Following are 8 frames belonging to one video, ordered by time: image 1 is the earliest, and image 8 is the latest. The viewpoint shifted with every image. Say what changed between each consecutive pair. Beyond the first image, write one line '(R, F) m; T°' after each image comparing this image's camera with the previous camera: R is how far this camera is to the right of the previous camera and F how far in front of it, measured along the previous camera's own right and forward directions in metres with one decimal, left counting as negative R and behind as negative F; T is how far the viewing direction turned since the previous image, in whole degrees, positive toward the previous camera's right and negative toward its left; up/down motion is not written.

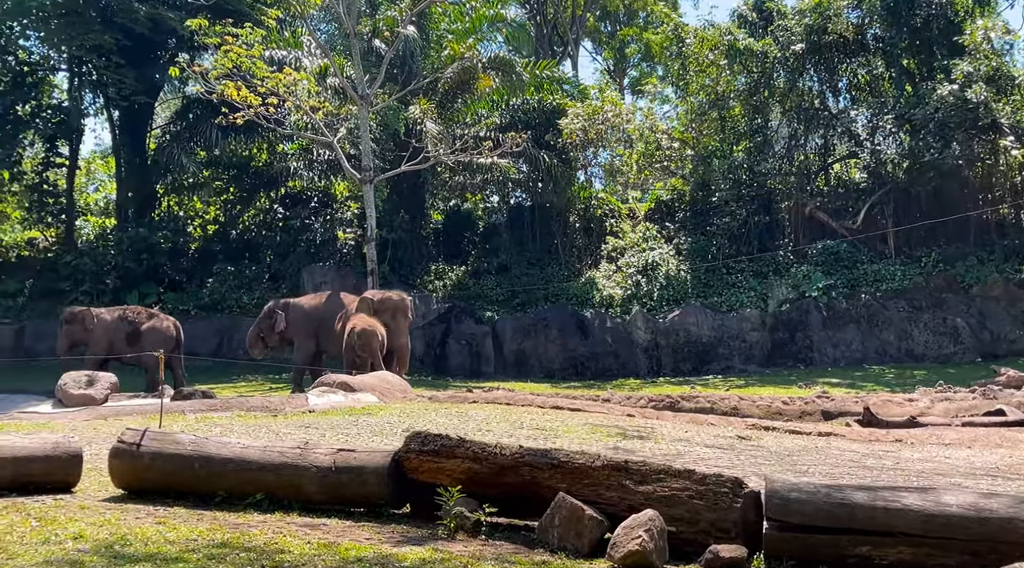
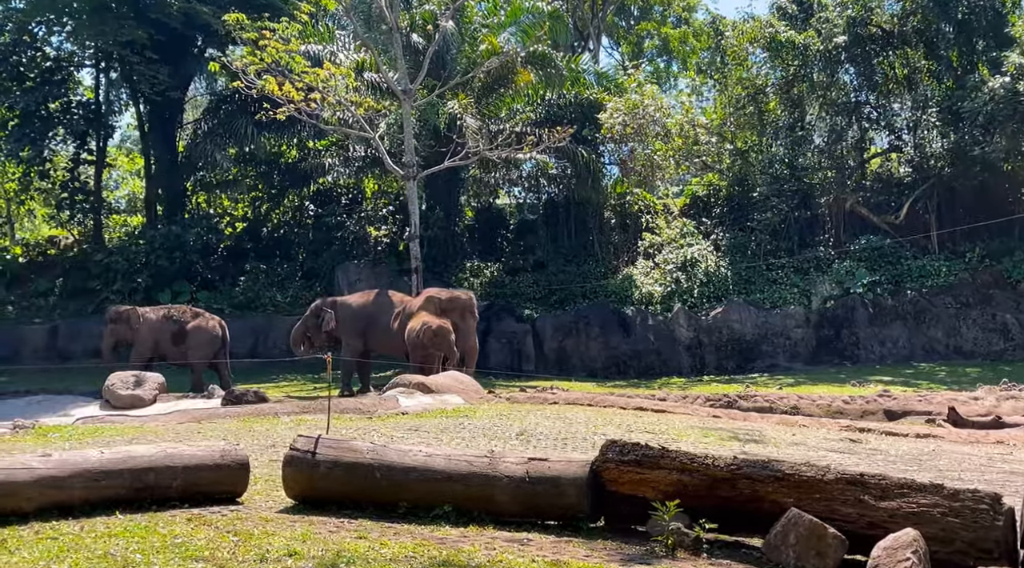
(-0.7, +0.3) m; 0°
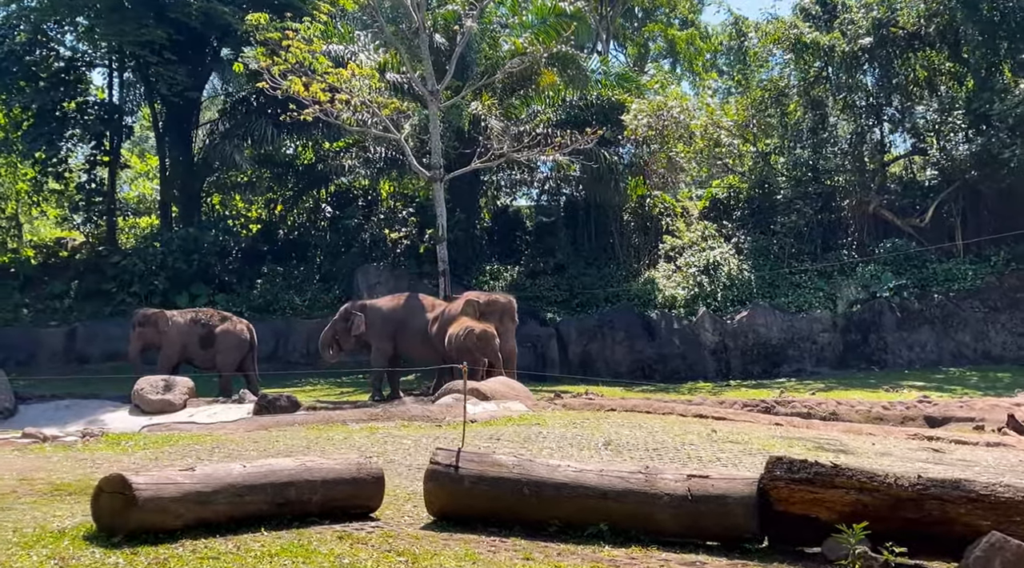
(-0.6, +0.2) m; 0°
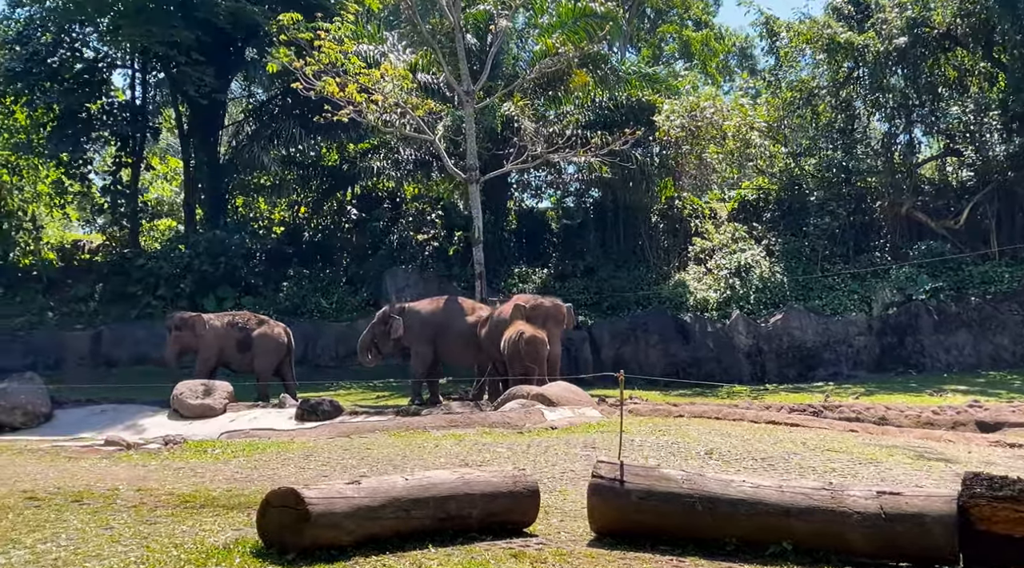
(-0.6, +0.2) m; 0°
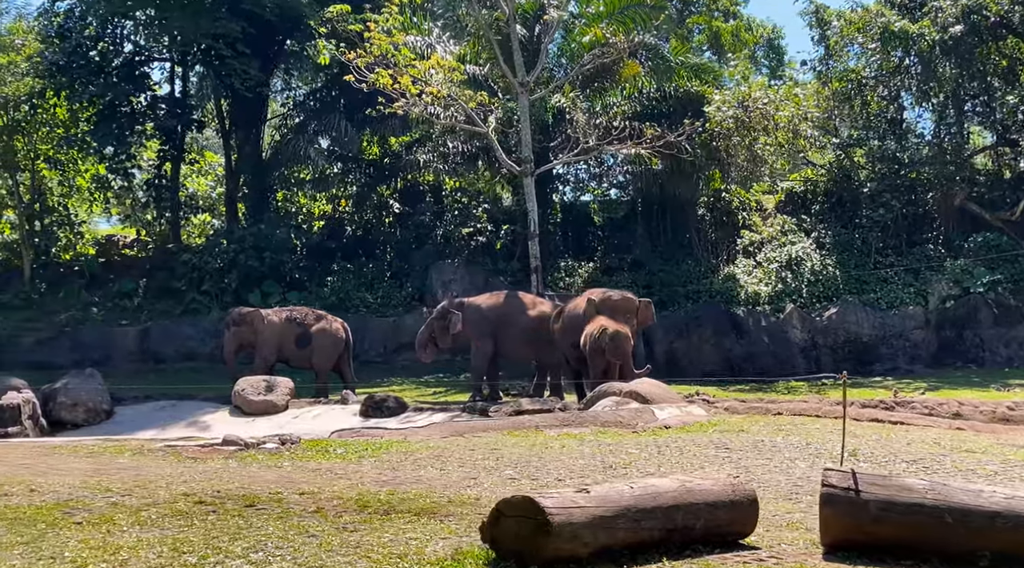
(-0.7, +0.2) m; -1°
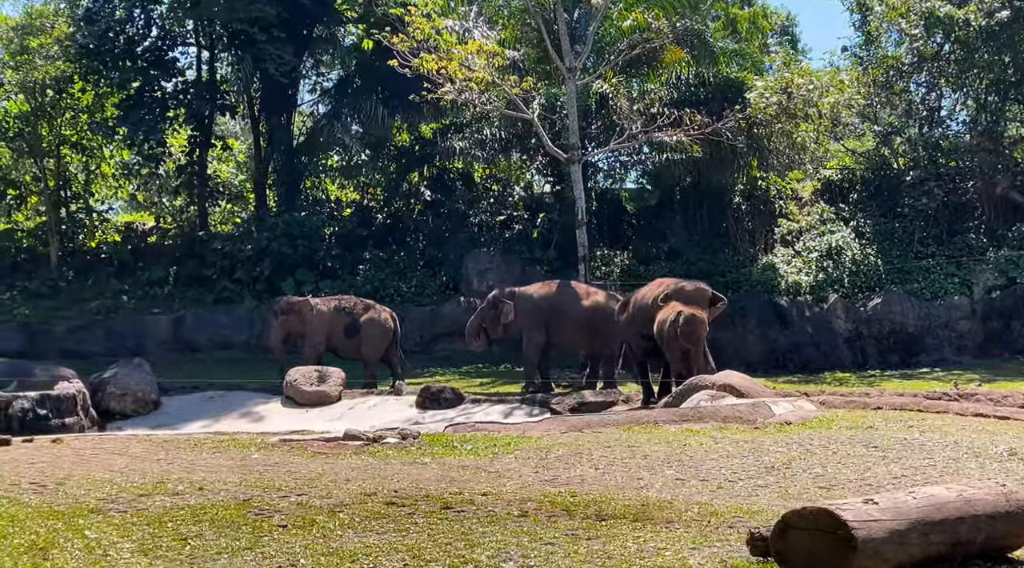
(-0.7, +0.3) m; 0°
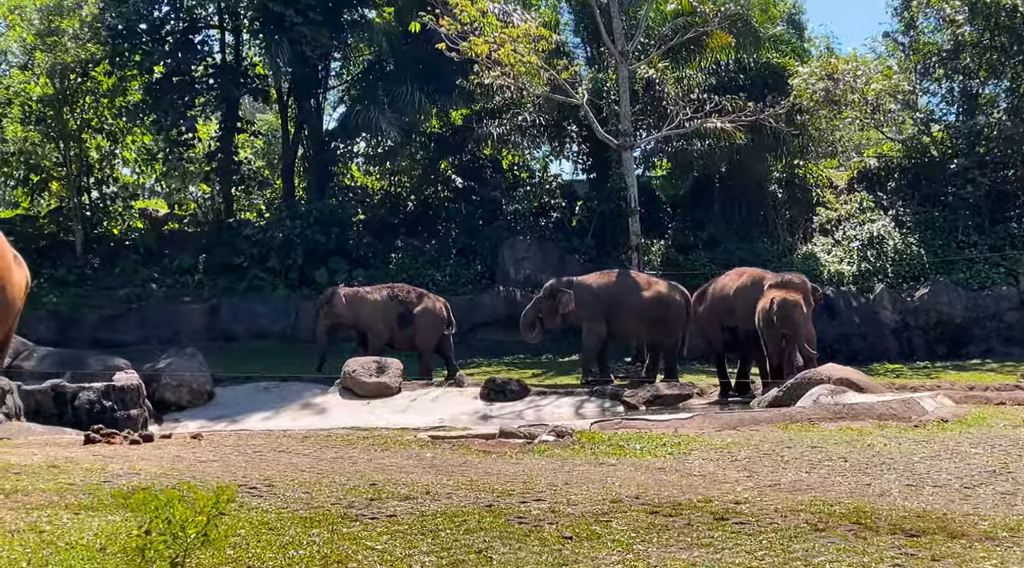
(-0.9, +0.3) m; 0°
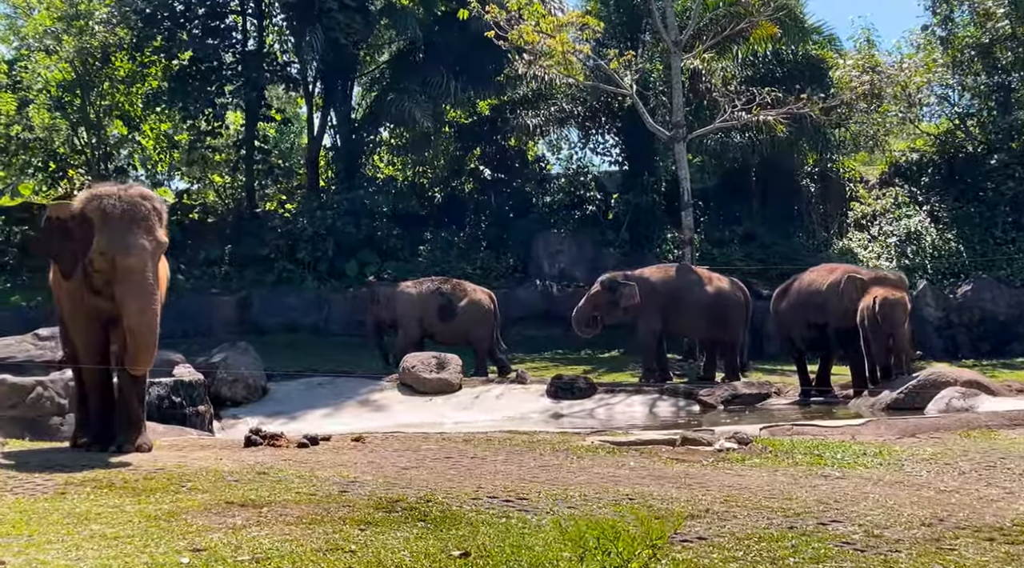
(-1.0, +0.3) m; +1°
